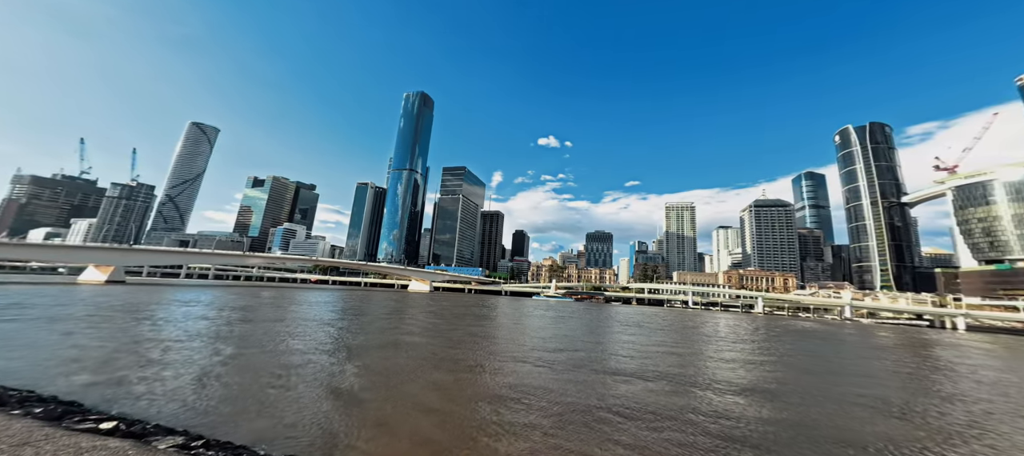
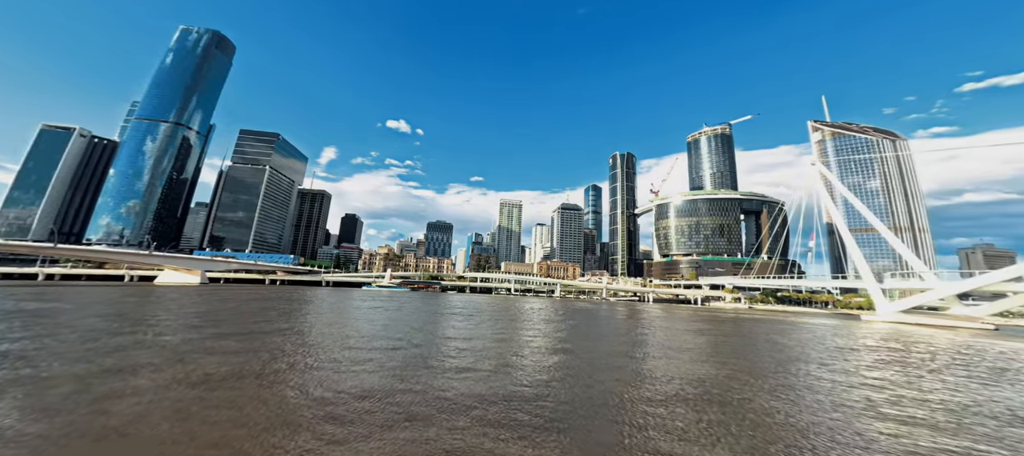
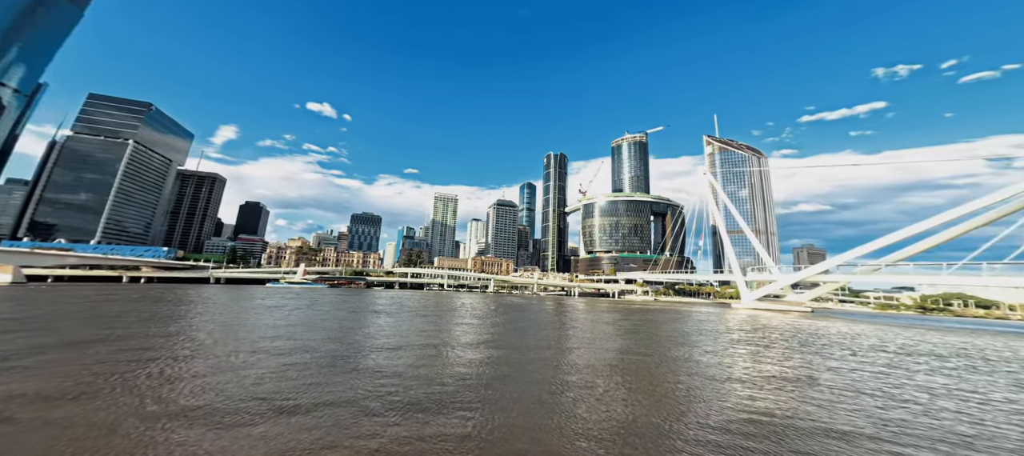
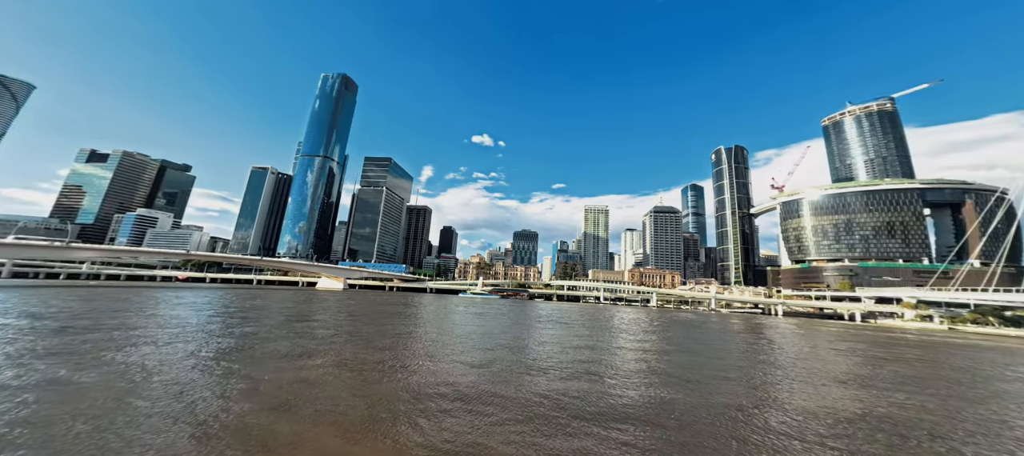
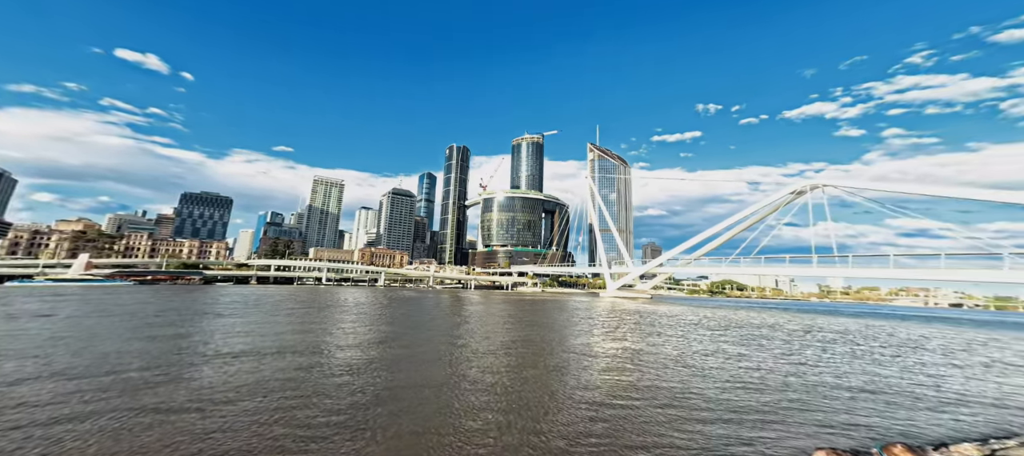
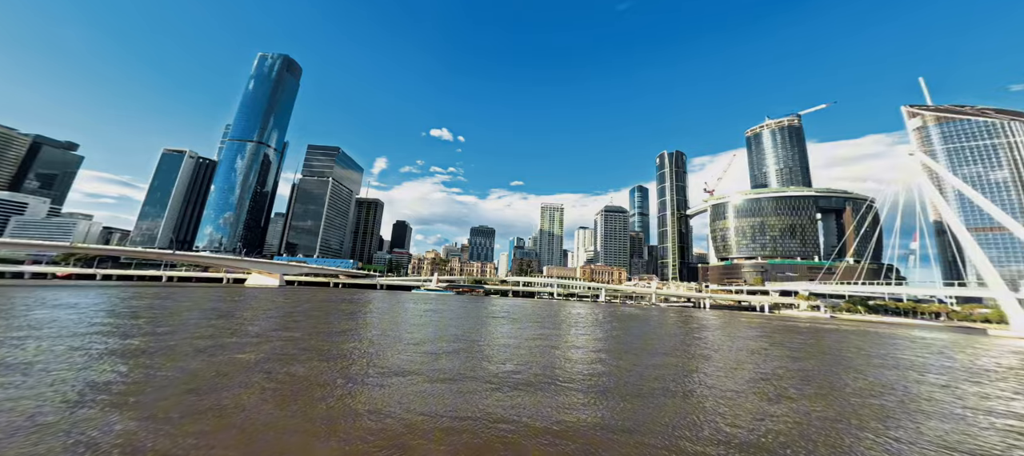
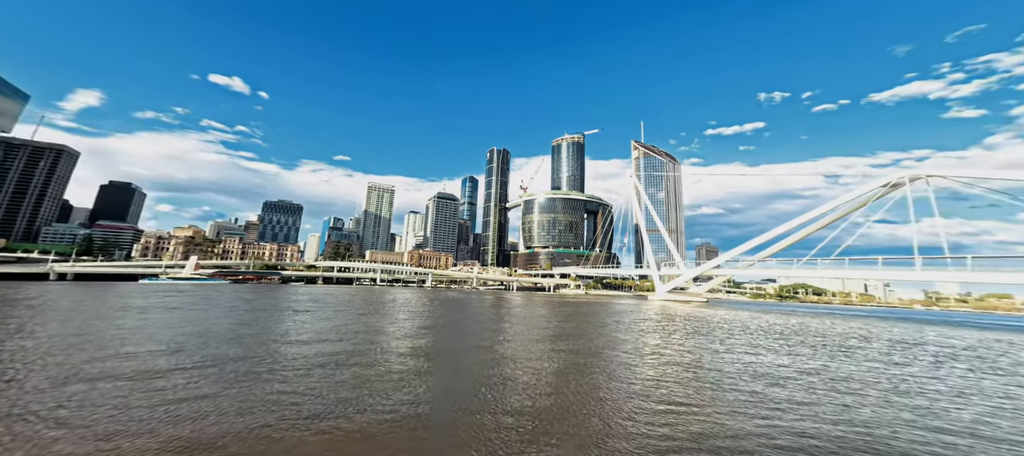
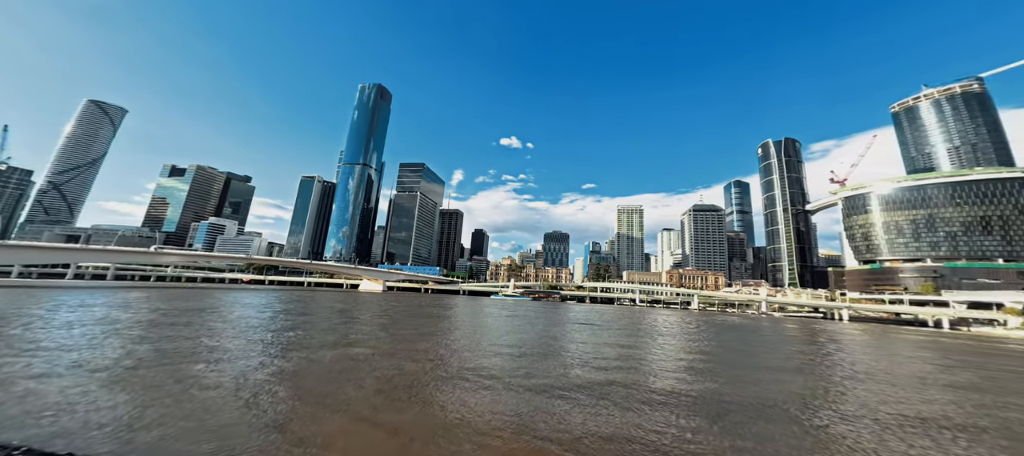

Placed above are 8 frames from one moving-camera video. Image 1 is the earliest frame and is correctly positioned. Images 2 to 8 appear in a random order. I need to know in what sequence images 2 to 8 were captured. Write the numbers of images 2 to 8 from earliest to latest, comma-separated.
8, 4, 6, 2, 3, 7, 5
